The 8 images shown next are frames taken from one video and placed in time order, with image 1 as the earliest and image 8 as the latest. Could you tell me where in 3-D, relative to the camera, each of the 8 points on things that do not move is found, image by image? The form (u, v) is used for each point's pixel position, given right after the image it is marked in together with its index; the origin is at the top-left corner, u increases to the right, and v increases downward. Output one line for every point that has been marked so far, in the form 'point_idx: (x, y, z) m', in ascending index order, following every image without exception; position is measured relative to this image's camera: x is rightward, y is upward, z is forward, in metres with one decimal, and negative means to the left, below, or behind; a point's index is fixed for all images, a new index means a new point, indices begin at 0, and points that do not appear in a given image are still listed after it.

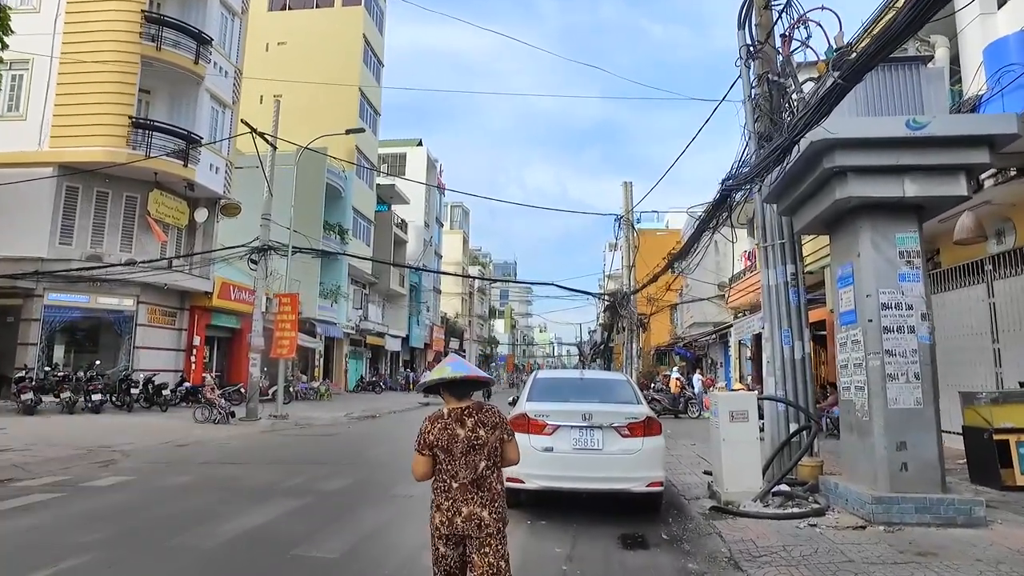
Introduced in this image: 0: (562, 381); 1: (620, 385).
0: (+0.5, -1.0, +6.7) m
1: (+1.1, -1.0, +6.7) m
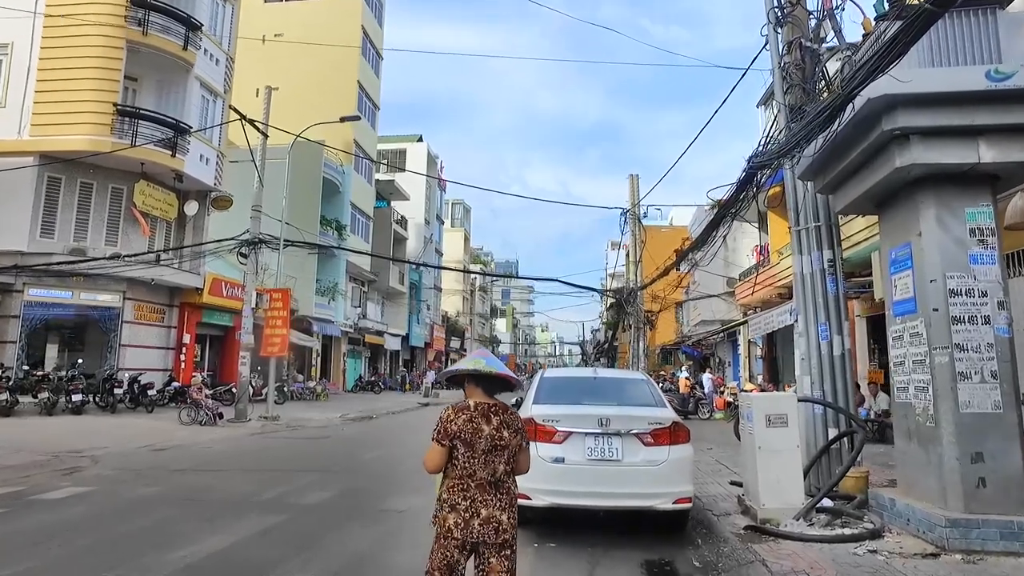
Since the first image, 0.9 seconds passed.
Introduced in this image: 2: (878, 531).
0: (+0.5, -0.9, +6.0) m
1: (+1.1, -0.9, +6.0) m
2: (+2.5, -1.7, +4.5) m
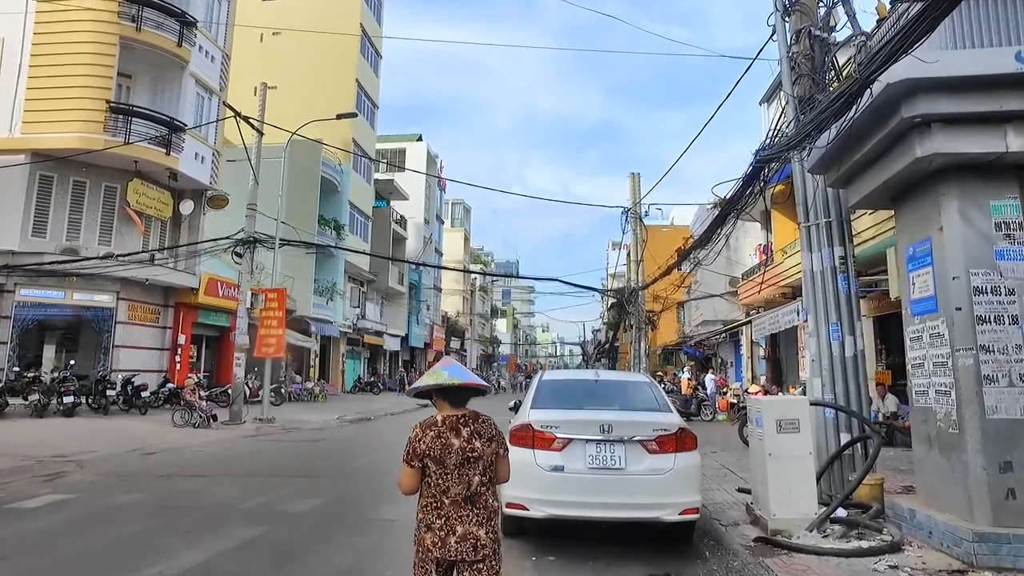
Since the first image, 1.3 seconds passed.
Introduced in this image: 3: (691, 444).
0: (+0.5, -0.9, +5.7) m
1: (+1.1, -0.9, +5.7) m
2: (+2.5, -1.7, +4.2) m
3: (+1.2, -1.1, +4.5) m
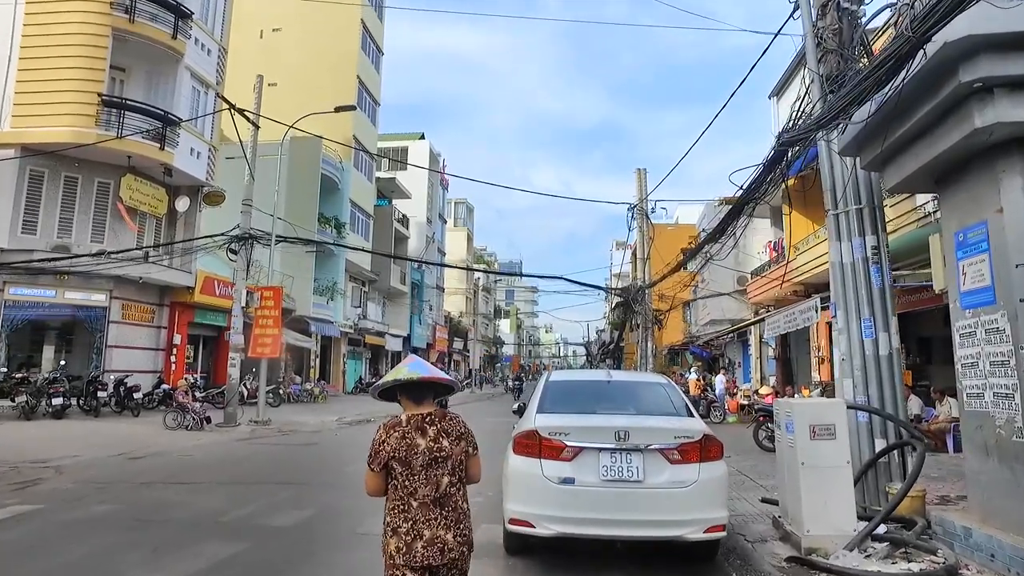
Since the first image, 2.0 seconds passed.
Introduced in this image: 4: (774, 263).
0: (+0.6, -0.8, +5.2) m
1: (+1.2, -0.8, +5.2) m
2: (+2.5, -1.6, +3.7) m
3: (+1.3, -1.0, +4.0) m
4: (+7.2, +0.7, +17.9) m
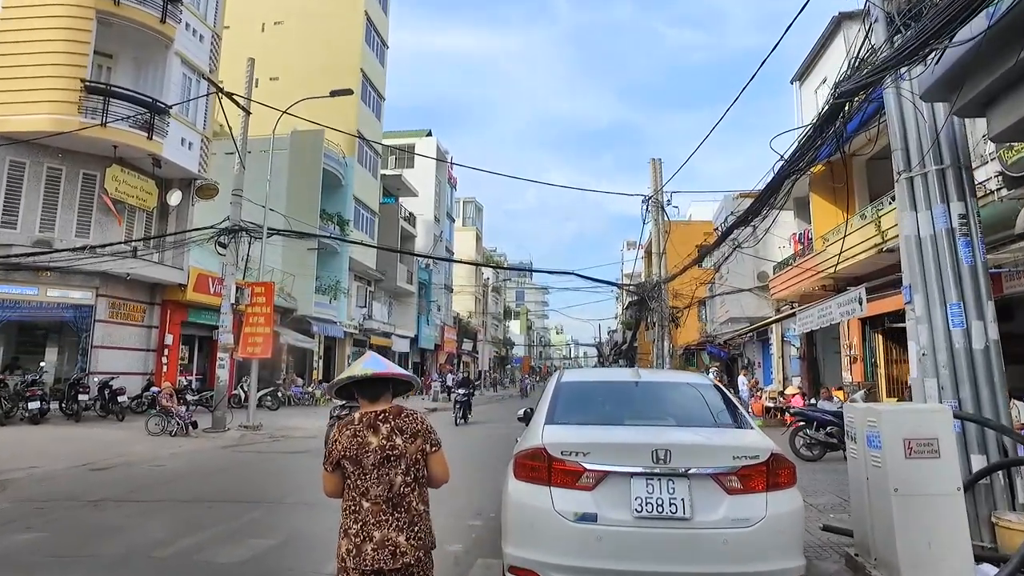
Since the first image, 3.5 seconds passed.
0: (+0.6, -0.7, +4.2) m
1: (+1.2, -0.7, +4.2) m
2: (+2.5, -1.4, +2.6) m
3: (+1.3, -0.9, +3.0) m
4: (+7.4, +0.8, +16.8) m
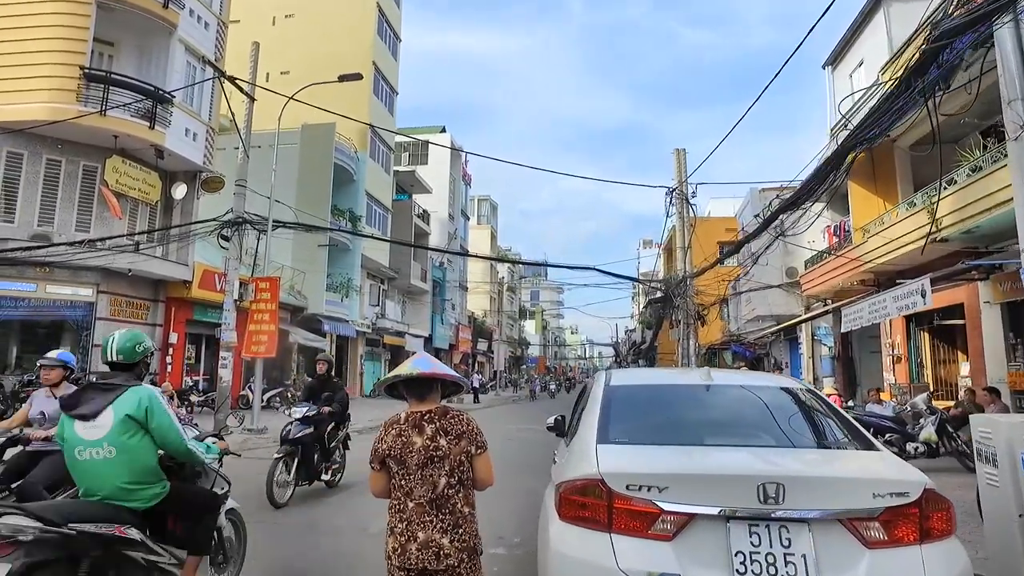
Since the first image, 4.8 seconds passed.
0: (+0.7, -0.6, +3.3) m
1: (+1.3, -0.6, +3.3) m
2: (+2.6, -1.3, +1.7) m
3: (+1.4, -0.8, +2.1) m
4: (+7.9, +1.0, +15.8) m
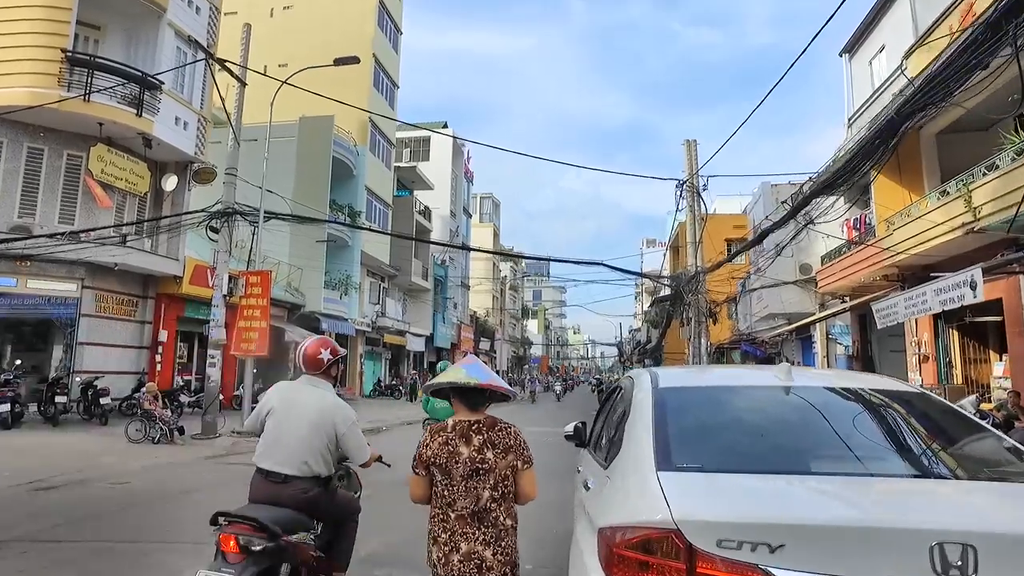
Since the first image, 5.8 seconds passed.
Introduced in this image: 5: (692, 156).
0: (+0.8, -0.5, +2.6) m
1: (+1.4, -0.5, +2.6) m
2: (+2.7, -1.2, +1.0) m
3: (+1.5, -0.7, +1.4) m
4: (+8.0, +1.1, +15.0) m
5: (+5.0, +3.6, +17.7) m
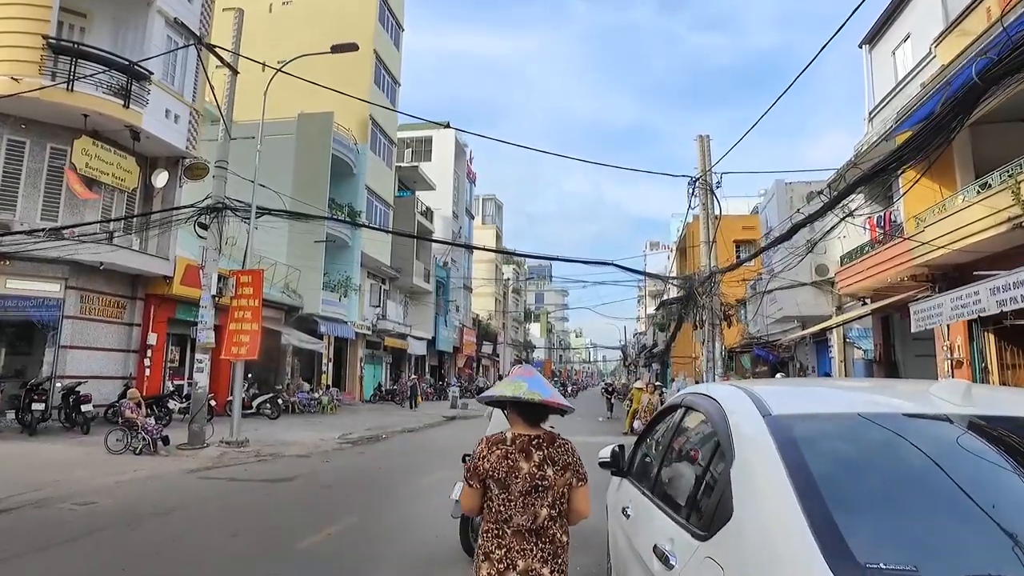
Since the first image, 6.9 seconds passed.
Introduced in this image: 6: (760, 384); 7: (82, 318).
0: (+0.9, -0.4, +1.9) m
1: (+1.5, -0.4, +1.9) m
2: (+2.8, -1.2, +0.2) m
3: (+1.6, -0.6, +0.6) m
4: (+8.1, +1.0, +14.2) m
5: (+5.1, +3.6, +17.0) m
6: (+0.7, -0.4, +2.3) m
7: (-9.0, -0.6, +13.6) m
